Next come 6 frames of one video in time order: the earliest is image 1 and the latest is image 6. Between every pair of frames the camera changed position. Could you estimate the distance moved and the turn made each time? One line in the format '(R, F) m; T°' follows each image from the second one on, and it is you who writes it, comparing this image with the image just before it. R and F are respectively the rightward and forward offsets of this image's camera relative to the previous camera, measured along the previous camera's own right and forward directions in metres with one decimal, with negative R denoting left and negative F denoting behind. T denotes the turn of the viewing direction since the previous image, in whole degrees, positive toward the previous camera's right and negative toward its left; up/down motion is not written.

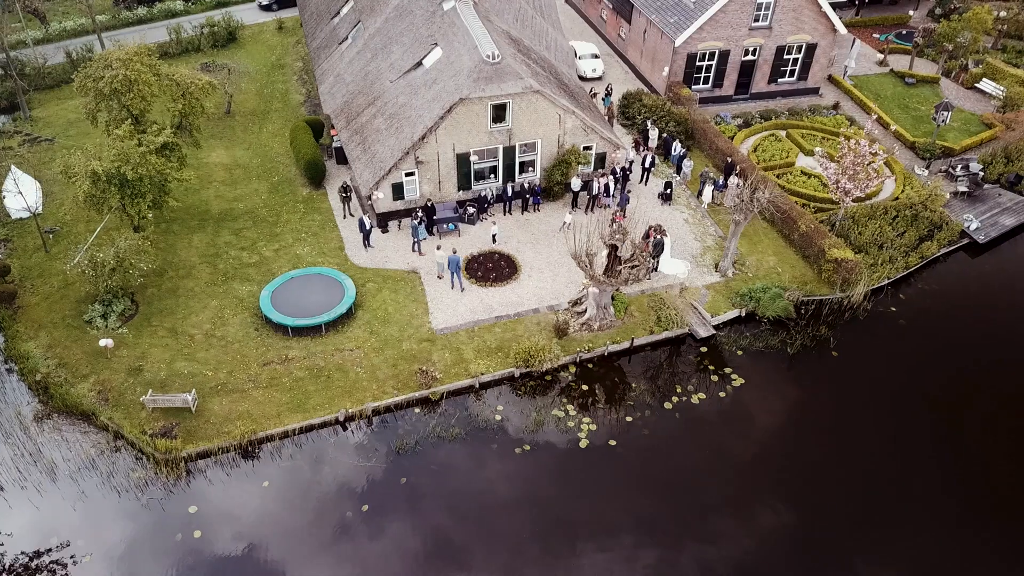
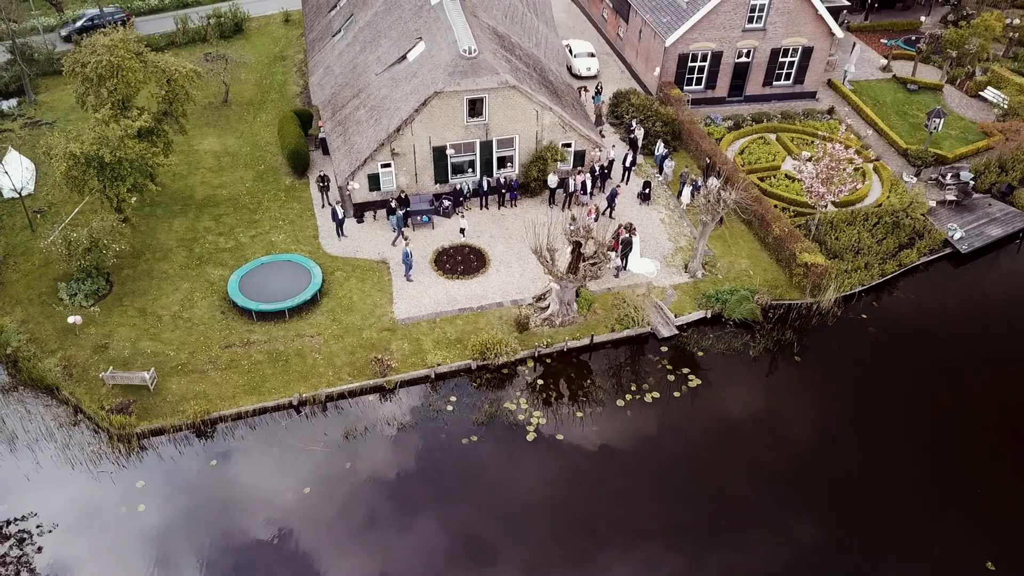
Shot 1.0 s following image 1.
(+2.4, -0.1) m; -2°
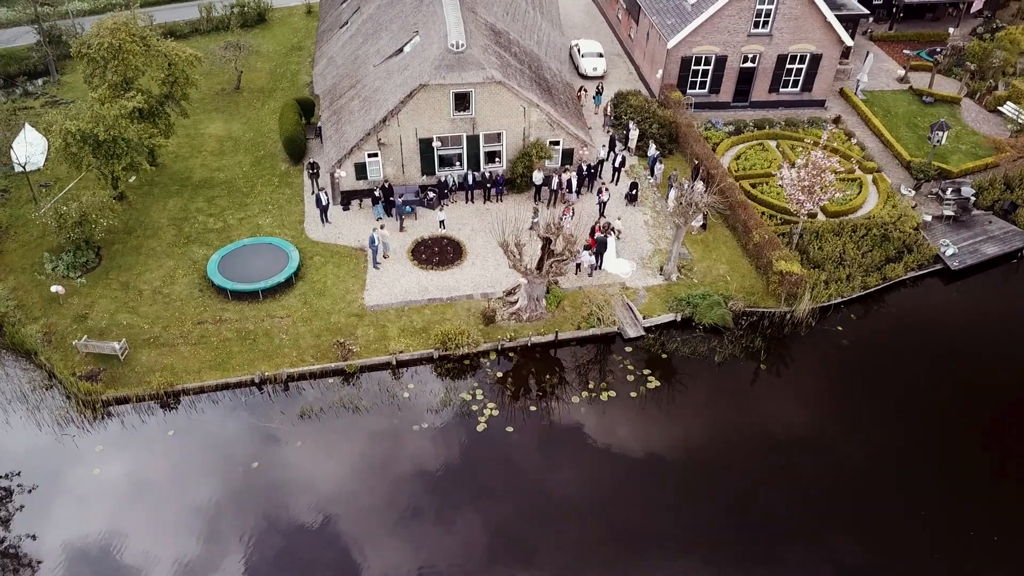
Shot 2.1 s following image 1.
(+2.7, -0.1) m; -3°
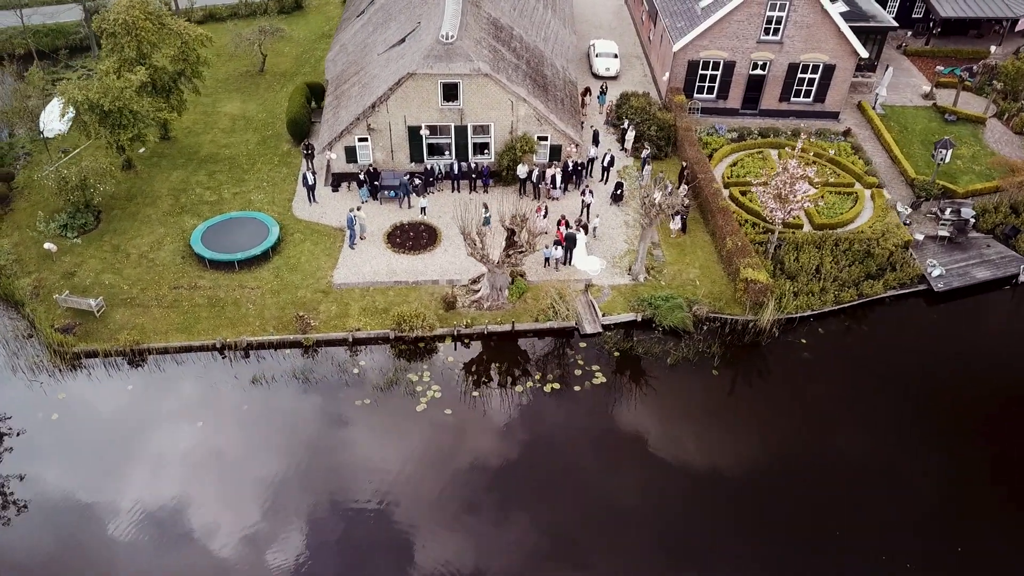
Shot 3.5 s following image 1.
(+3.6, -0.2) m; -4°
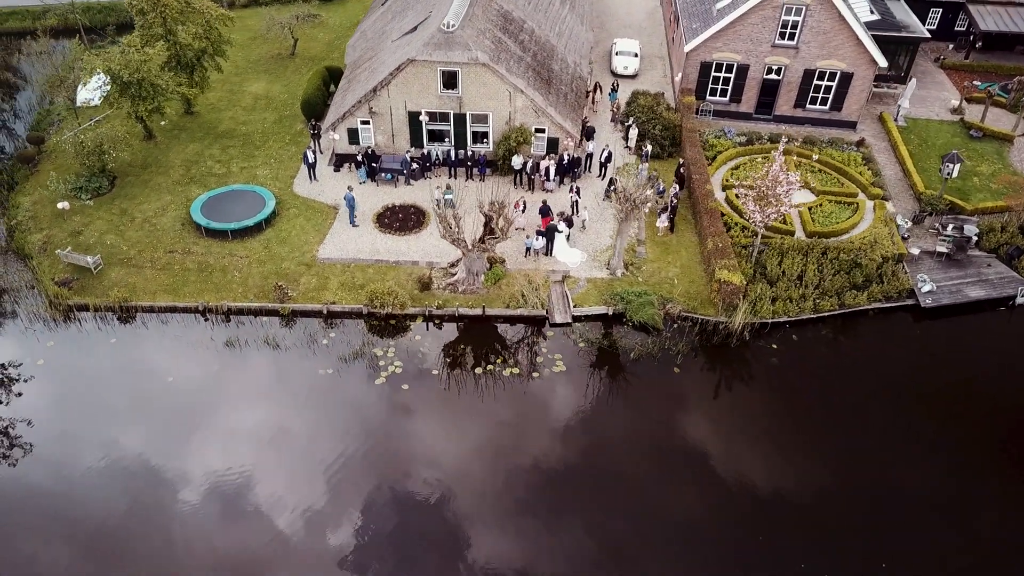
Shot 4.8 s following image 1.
(+3.1, -0.3) m; -4°
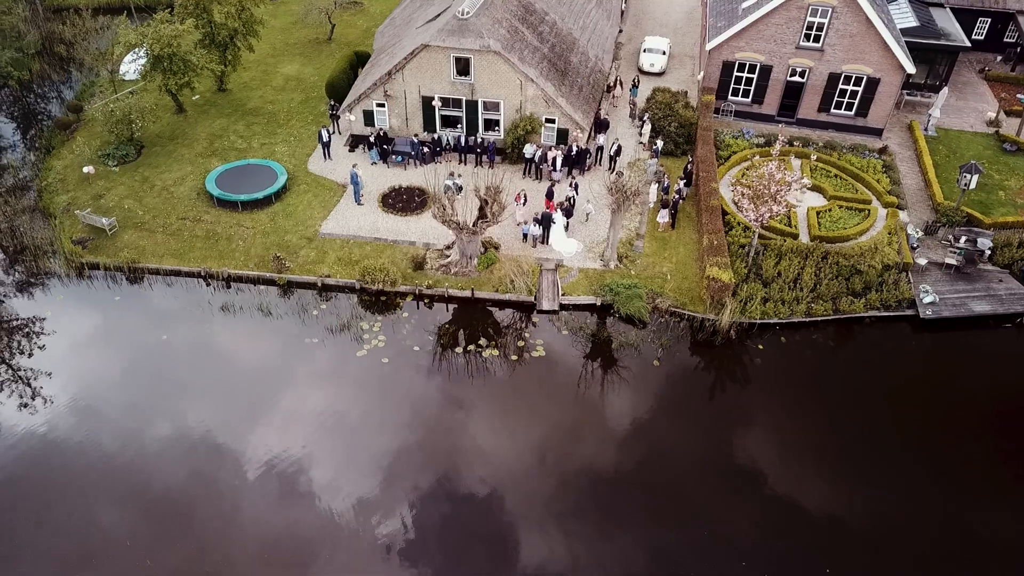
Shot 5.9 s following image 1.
(+2.4, -0.3) m; -4°
